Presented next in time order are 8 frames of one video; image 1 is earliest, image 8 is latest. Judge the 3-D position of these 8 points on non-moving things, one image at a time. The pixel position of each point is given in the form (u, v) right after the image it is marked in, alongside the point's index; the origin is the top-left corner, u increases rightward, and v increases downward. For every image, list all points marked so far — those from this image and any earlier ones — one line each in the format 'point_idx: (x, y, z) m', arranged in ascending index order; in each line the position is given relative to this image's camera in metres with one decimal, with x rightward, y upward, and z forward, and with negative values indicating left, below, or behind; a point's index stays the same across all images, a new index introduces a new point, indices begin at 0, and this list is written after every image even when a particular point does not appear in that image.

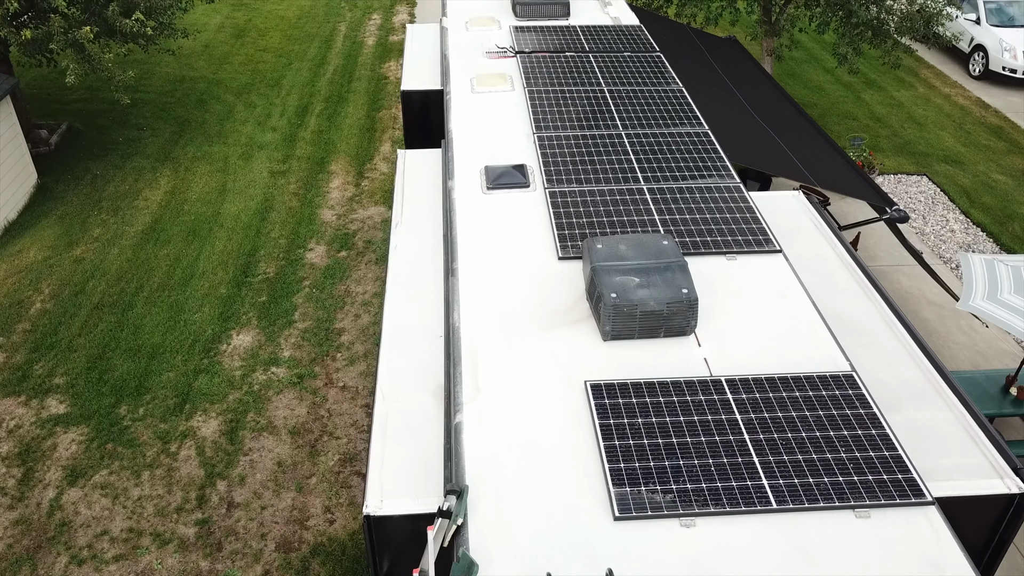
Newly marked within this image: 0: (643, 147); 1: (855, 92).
0: (+1.2, +1.3, +7.4) m
1: (+7.8, +4.5, +18.6) m
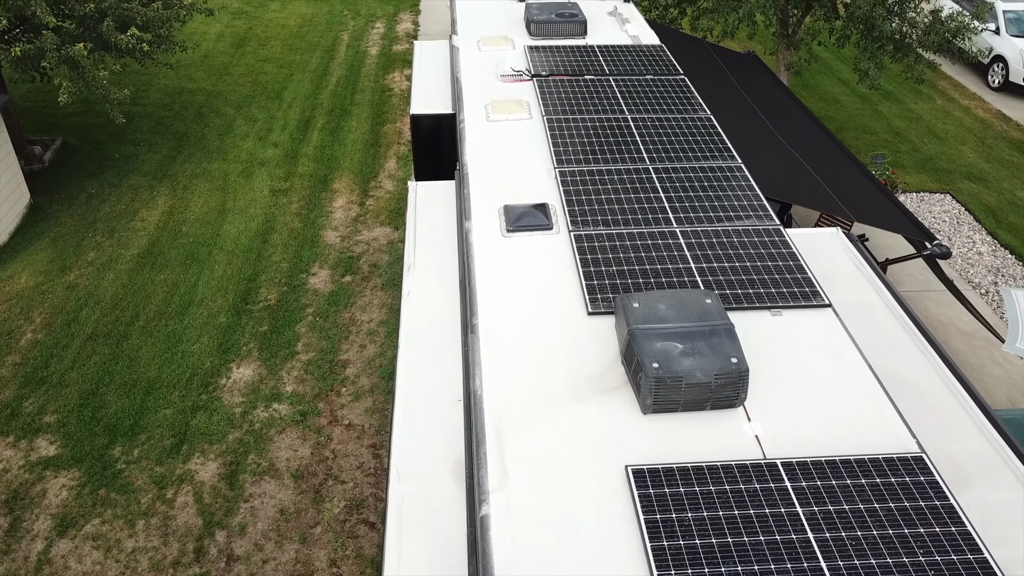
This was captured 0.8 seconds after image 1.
0: (+1.4, +0.9, +6.9) m
1: (+8.0, +4.1, +18.1) m
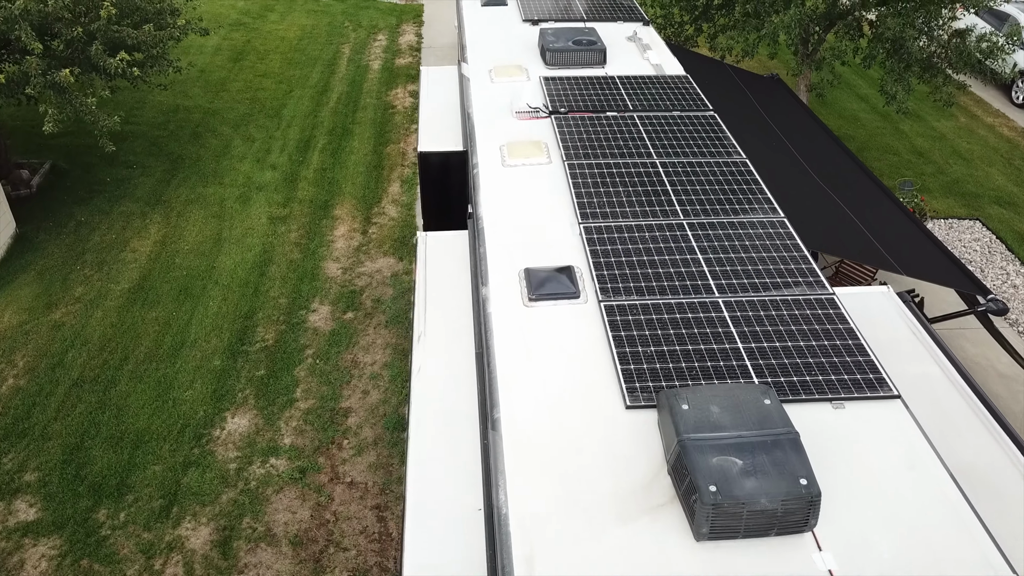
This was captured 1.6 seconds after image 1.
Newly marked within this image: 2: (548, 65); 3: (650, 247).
0: (+1.5, +0.4, +6.2) m
1: (+8.1, +3.6, +17.4) m
2: (+0.4, +2.5, +9.3) m
3: (+1.0, +0.3, +6.2) m
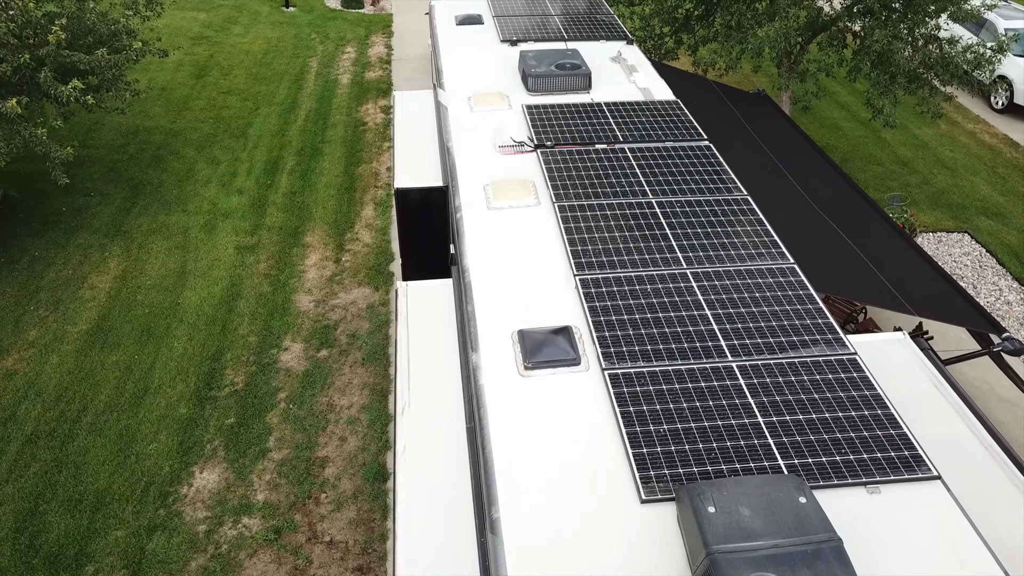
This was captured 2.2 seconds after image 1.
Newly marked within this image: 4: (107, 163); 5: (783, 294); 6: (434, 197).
0: (+1.5, 0.0, +5.7) m
1: (+7.6, +3.3, +17.1) m
2: (+0.2, +2.1, +8.7) m
3: (+1.0, -0.1, +5.7) m
4: (-7.6, +2.3, +15.2) m
5: (+1.9, 0.0, +5.8) m
6: (-0.8, +0.9, +8.1) m
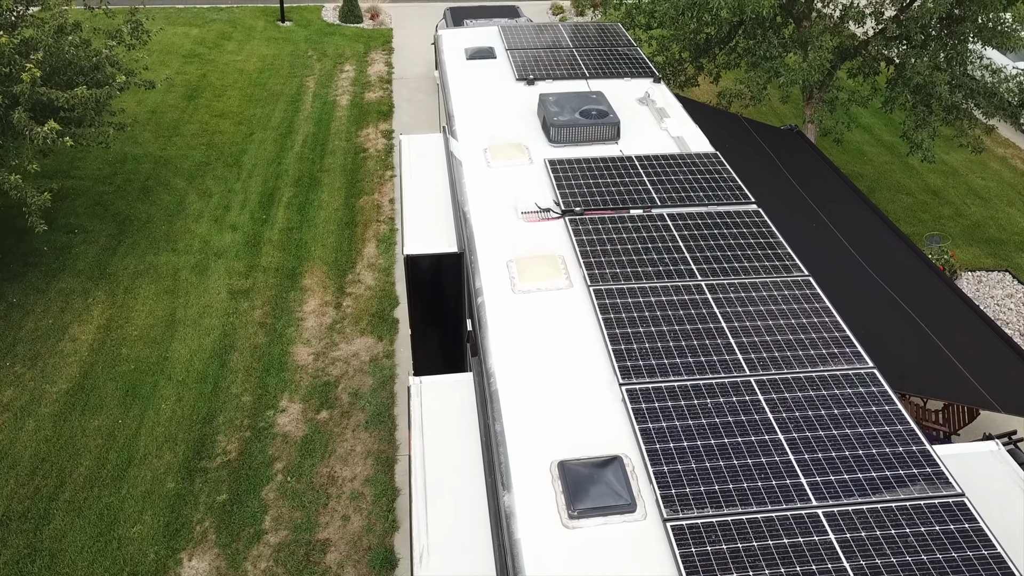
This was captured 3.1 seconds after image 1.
0: (+1.7, -0.7, +4.9) m
1: (+7.8, +2.6, +16.3) m
2: (+0.4, +1.4, +7.9) m
3: (+1.2, -0.8, +4.8) m
4: (-7.4, +1.6, +14.3) m
5: (+2.1, -0.7, +4.9) m
6: (-0.6, +0.2, +7.2) m
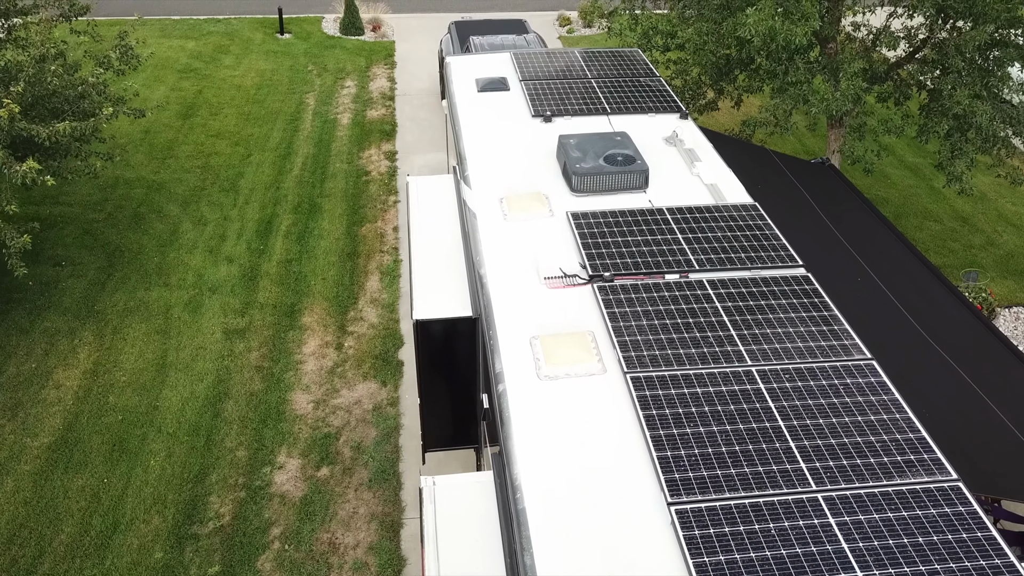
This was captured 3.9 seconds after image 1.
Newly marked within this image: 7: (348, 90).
0: (+1.8, -1.3, +4.2) m
1: (+8.0, +2.1, +15.6) m
2: (+0.6, +0.9, +7.2) m
3: (+1.4, -1.3, +4.1) m
4: (-7.2, +1.1, +13.7) m
5: (+2.3, -1.3, +4.2) m
6: (-0.4, -0.4, +6.6) m
7: (-3.8, +4.6, +19.1) m
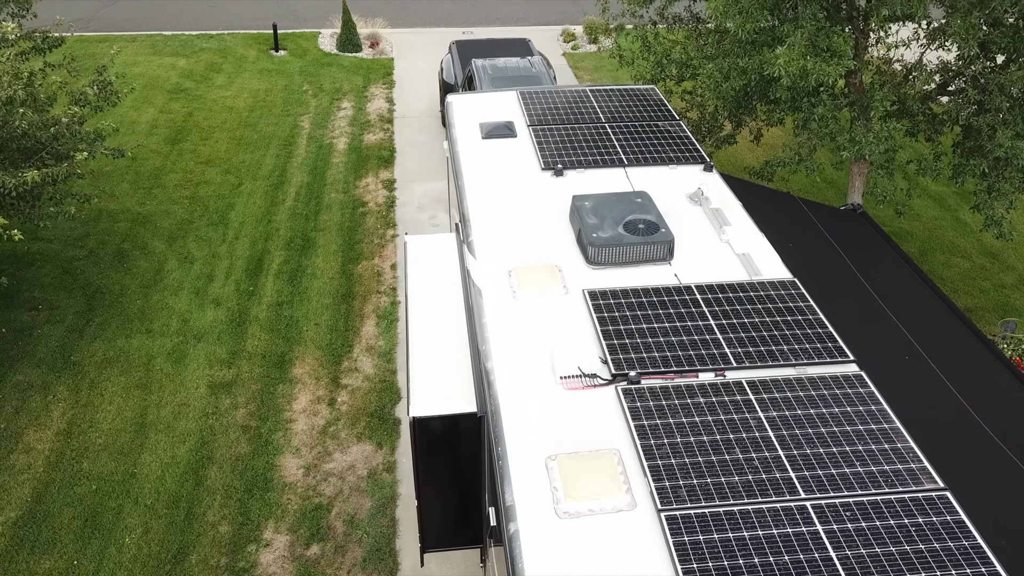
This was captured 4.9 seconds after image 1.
0: (+1.9, -1.9, +3.4) m
1: (+8.0, +1.4, +14.9) m
2: (+0.6, +0.2, +6.4) m
3: (+1.4, -2.0, +3.4) m
4: (-7.1, +0.4, +12.9) m
5: (+2.4, -1.9, +3.5) m
6: (-0.3, -1.0, +5.8) m
7: (-3.8, +4.0, +18.4) m
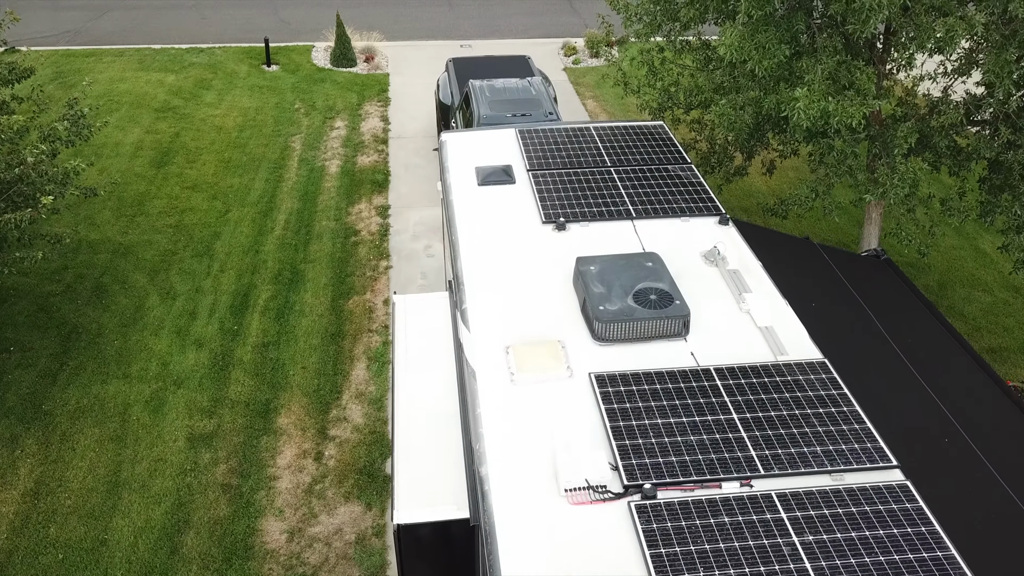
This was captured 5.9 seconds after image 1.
0: (+1.9, -2.5, +2.8) m
1: (+8.0, +0.8, +14.2) m
2: (+0.6, -0.4, +5.8) m
3: (+1.4, -2.6, +2.7) m
4: (-7.2, -0.2, +12.2) m
5: (+2.4, -2.5, +2.8) m
6: (-0.4, -1.6, +5.1) m
7: (-3.8, +3.4, +17.7) m
